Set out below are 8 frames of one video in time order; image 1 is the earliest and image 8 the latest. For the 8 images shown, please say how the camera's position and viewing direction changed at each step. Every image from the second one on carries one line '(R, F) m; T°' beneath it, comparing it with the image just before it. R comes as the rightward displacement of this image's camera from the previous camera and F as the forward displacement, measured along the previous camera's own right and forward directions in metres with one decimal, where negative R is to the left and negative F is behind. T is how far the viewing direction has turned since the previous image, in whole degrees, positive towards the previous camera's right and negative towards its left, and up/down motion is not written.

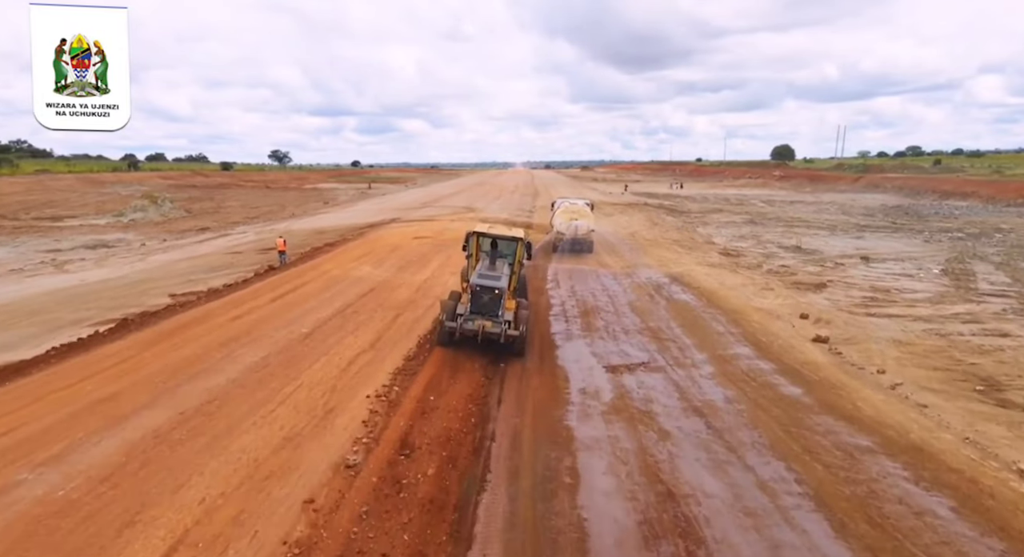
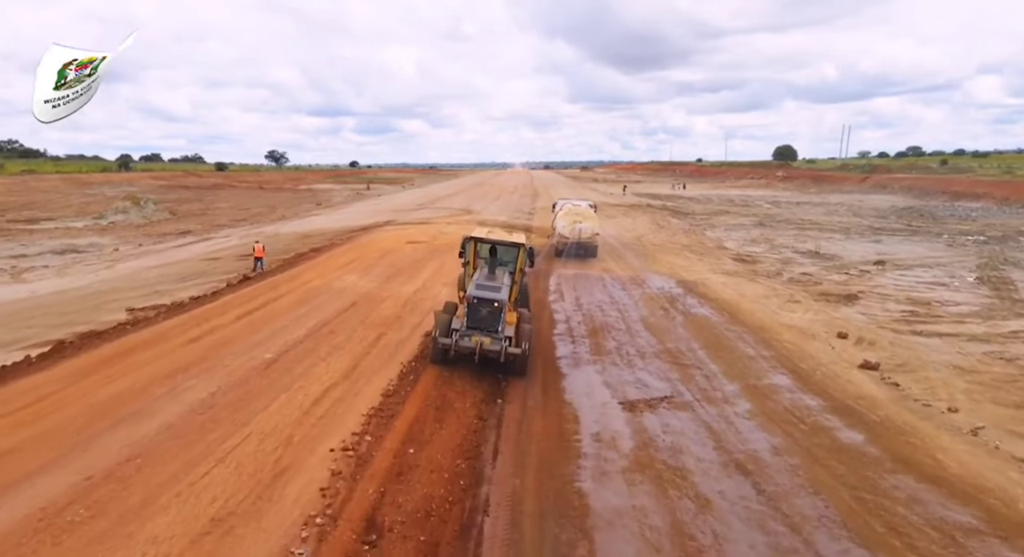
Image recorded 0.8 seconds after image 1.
(0.0, +1.8) m; 0°
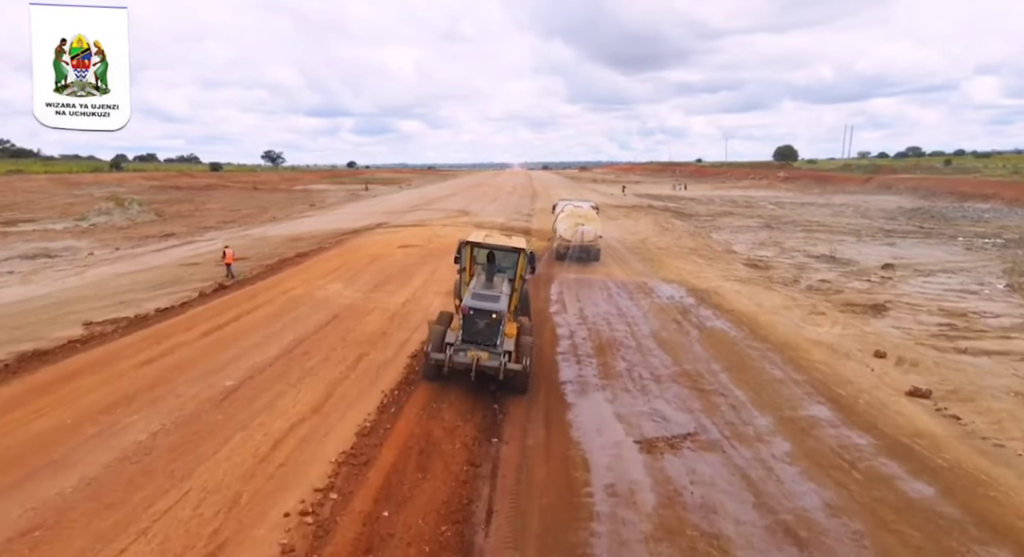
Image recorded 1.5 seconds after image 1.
(0.0, +1.4) m; 0°
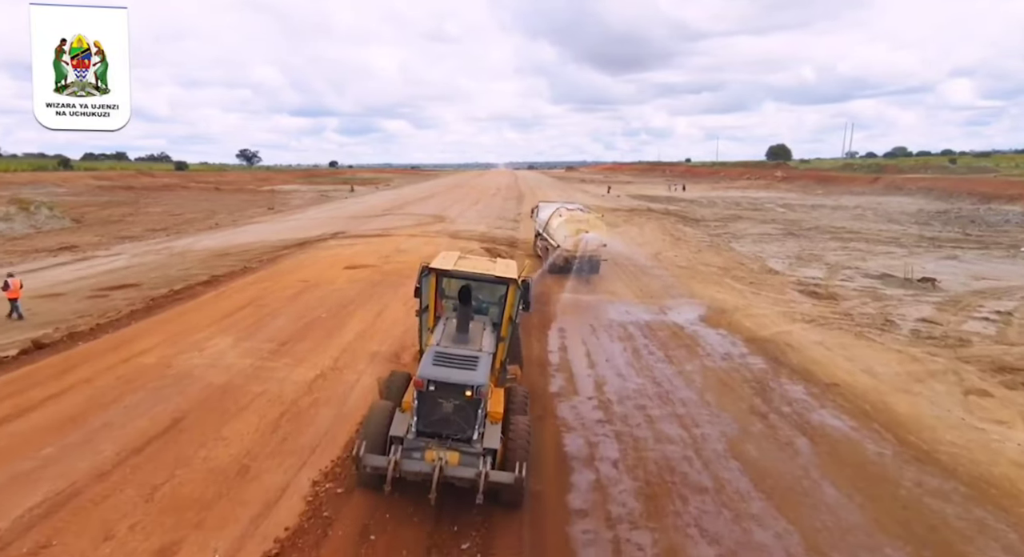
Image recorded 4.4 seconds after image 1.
(+0.2, +5.9) m; +1°
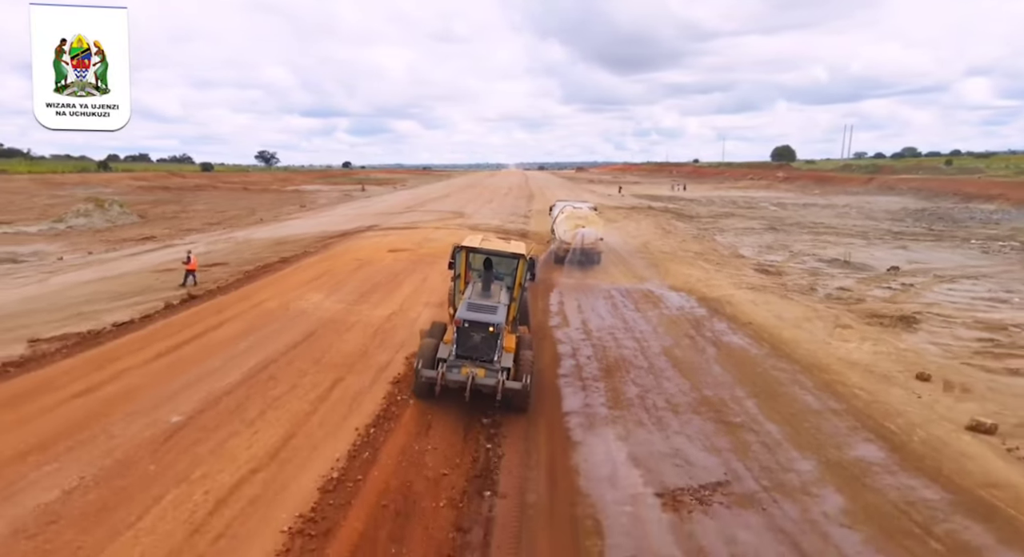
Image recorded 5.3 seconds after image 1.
(0.0, -4.5) m; -1°
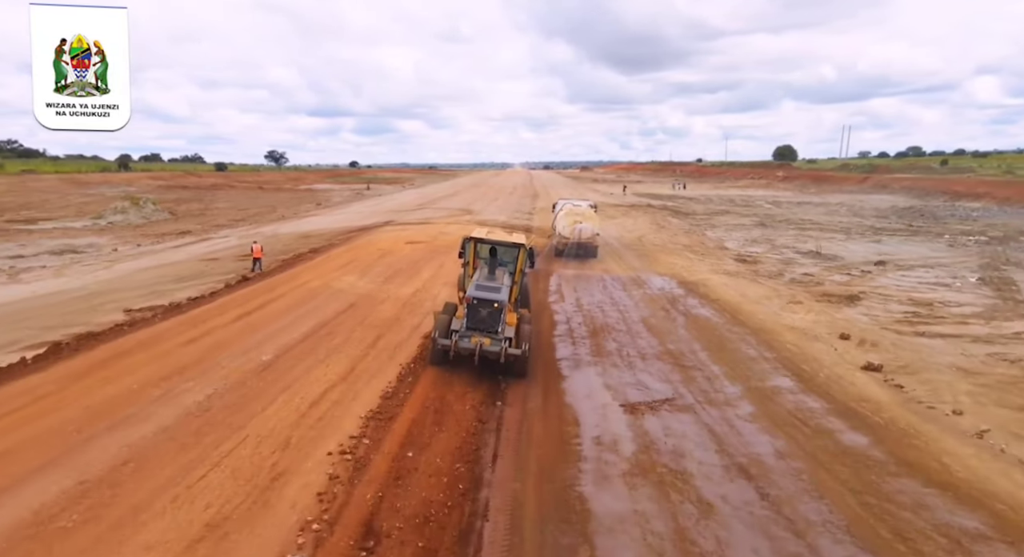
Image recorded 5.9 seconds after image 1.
(0.0, -2.7) m; -1°
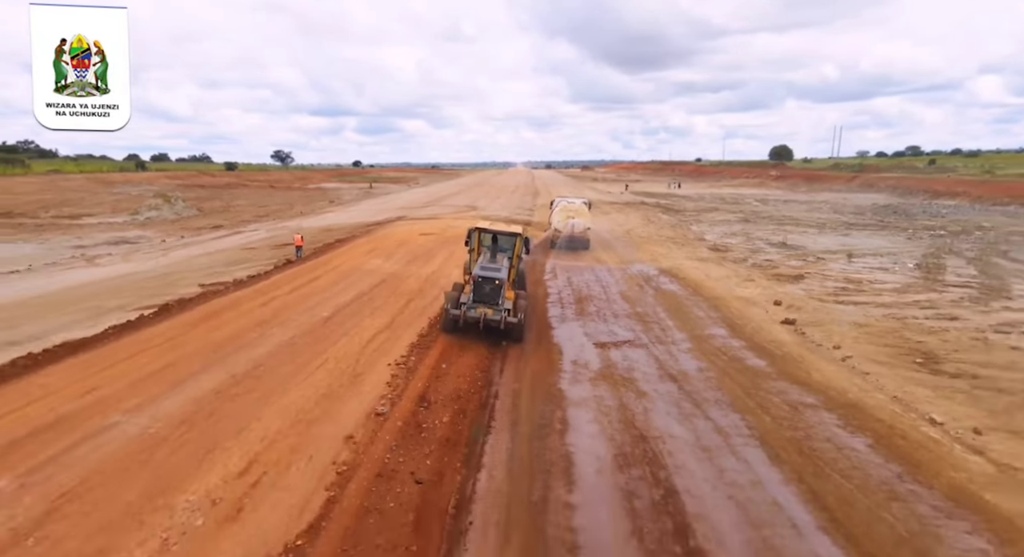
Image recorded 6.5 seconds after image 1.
(0.0, -3.4) m; 0°
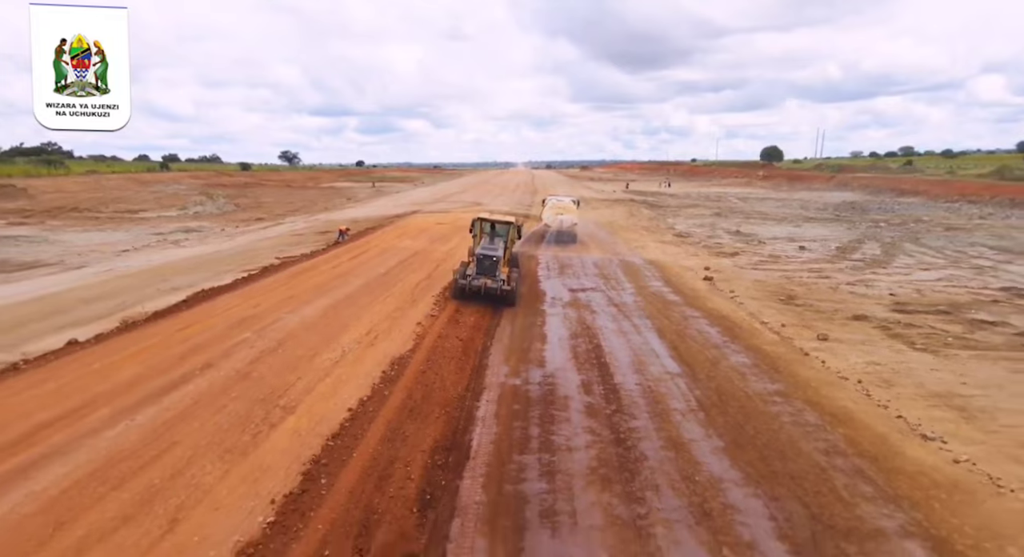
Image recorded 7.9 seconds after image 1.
(0.0, -5.9) m; 0°
